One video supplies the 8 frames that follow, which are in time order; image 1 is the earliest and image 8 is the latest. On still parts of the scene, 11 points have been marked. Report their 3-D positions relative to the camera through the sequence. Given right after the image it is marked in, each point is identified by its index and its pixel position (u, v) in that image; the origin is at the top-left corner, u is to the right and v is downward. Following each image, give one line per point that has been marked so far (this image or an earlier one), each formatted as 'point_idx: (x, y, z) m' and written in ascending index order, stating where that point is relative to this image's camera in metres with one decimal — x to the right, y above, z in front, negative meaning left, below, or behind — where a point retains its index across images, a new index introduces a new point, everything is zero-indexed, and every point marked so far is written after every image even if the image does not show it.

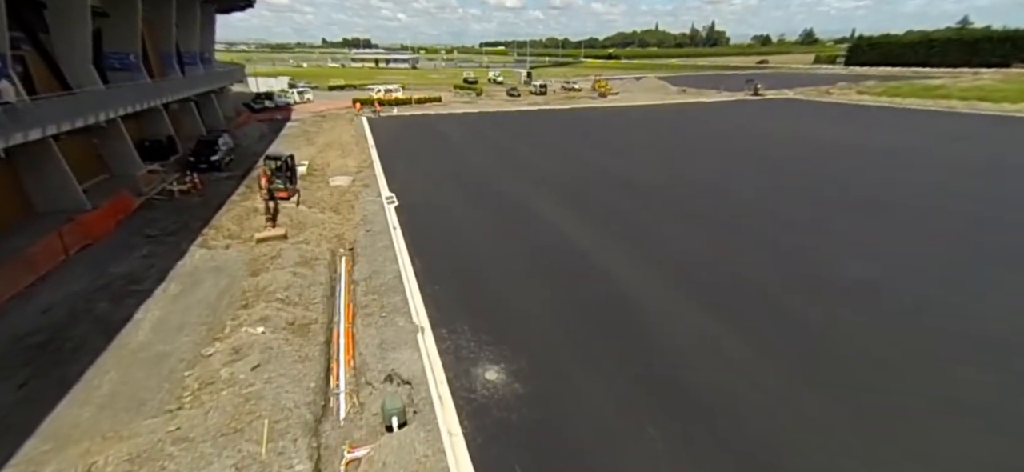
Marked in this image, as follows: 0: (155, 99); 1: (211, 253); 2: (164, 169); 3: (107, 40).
0: (-15.5, +5.9, +18.3) m
1: (-7.8, -0.4, +10.9) m
2: (-14.5, +2.8, +17.5) m
3: (-17.7, +8.5, +18.4) m
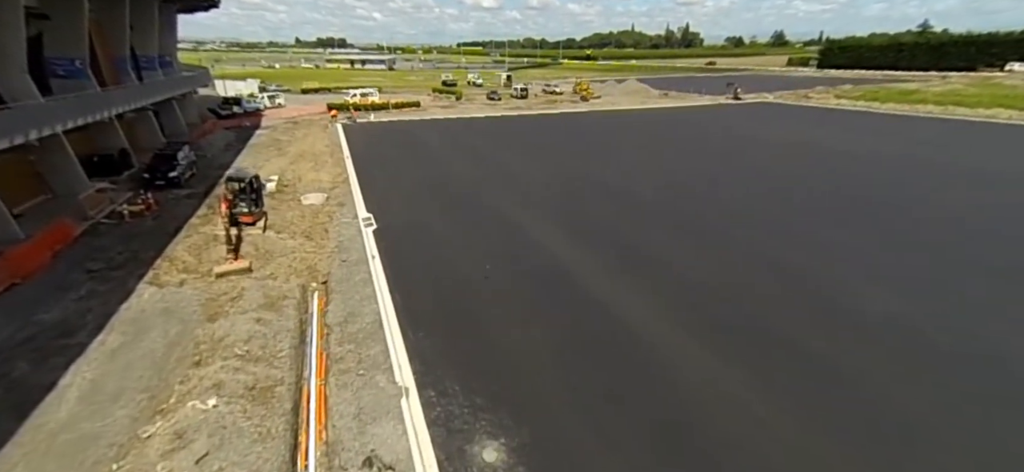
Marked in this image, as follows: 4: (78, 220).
0: (-16.1, +4.9, +16.6) m
1: (-8.0, -1.3, +9.6) m
2: (-15.0, +1.9, +15.9) m
3: (-18.3, +7.5, +16.6) m
4: (-13.1, +0.5, +12.7) m
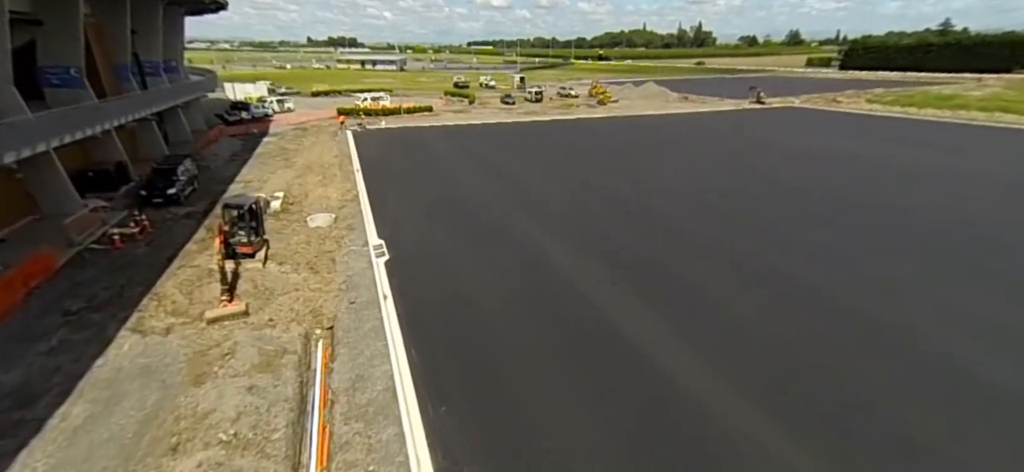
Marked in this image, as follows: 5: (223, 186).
0: (-15.3, +4.1, +15.5) m
1: (-7.3, -2.1, +8.4) m
2: (-14.2, +1.1, +14.8) m
3: (-17.4, +6.7, +15.6) m
4: (-12.4, -0.3, +11.6) m
5: (-12.4, +2.2, +18.0) m
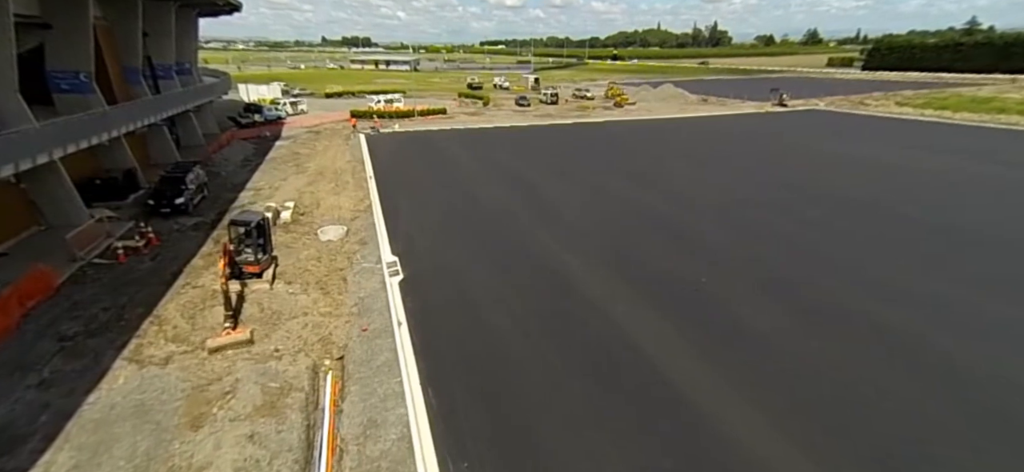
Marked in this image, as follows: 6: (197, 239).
0: (-14.5, +3.8, +15.1) m
1: (-6.8, -2.6, +7.7) m
2: (-13.5, +0.7, +14.3) m
3: (-16.7, +6.4, +15.2) m
4: (-11.8, -0.7, +11.1) m
5: (-11.6, +1.8, +17.5) m
6: (-10.0, -0.1, +13.4) m
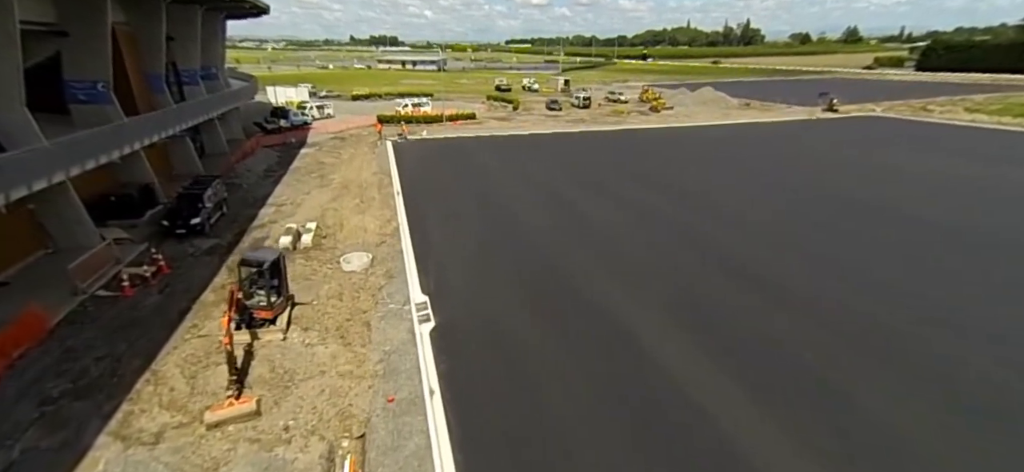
0: (-13.1, +3.1, +14.2) m
1: (-5.9, -3.4, +6.4) m
2: (-12.2, 0.0, +13.4) m
3: (-15.2, +5.8, +14.3) m
4: (-10.6, -1.4, +10.0) m
5: (-10.1, +1.0, +16.4) m
6: (-8.8, -0.9, +12.2) m
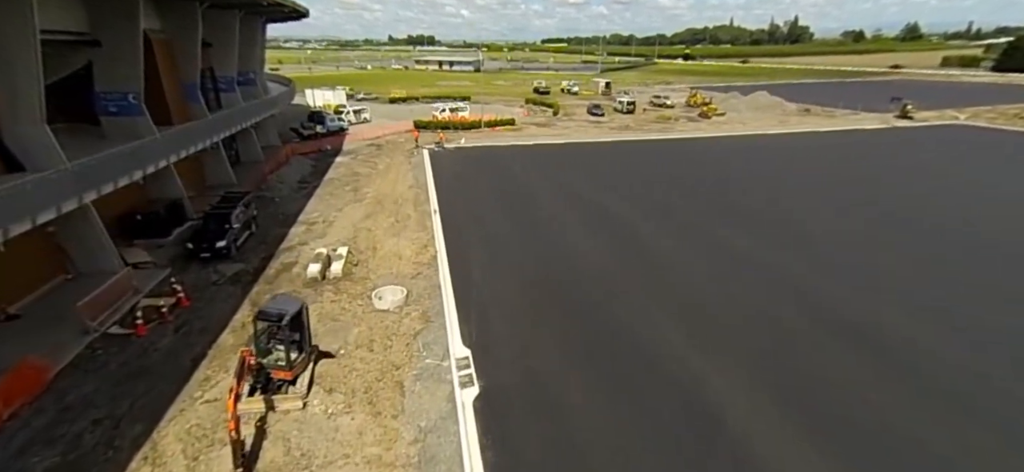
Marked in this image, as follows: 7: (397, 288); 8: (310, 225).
0: (-11.5, +2.4, +13.4) m
1: (-5.1, -4.3, +5.2) m
2: (-10.7, -0.6, +12.5) m
3: (-13.5, +5.2, +13.7) m
4: (-9.4, -2.1, +9.1) m
5: (-8.4, +0.3, +15.4) m
6: (-7.4, -1.7, +11.2) m
7: (-3.2, -1.4, +11.8) m
8: (-7.5, +0.4, +15.6) m
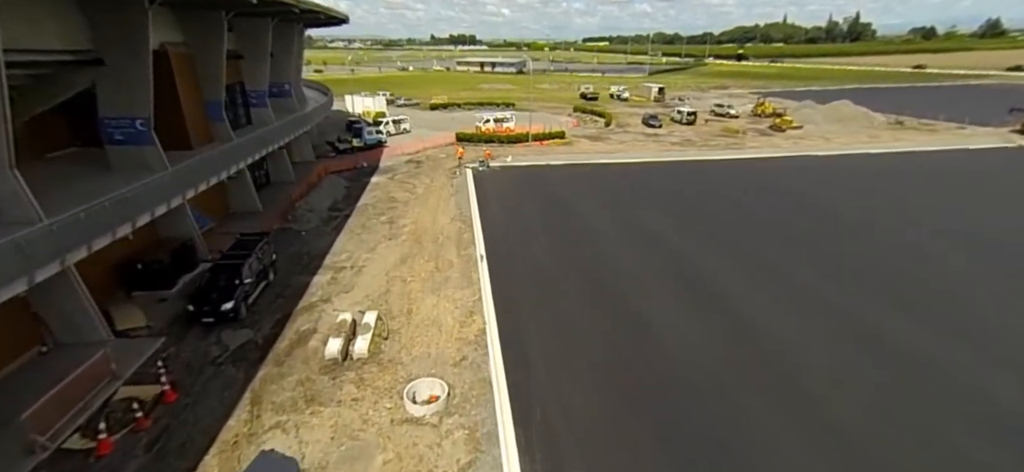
0: (-9.6, +1.0, +11.3) m
1: (-4.1, -5.9, +2.7) m
2: (-9.0, -2.1, +10.4) m
3: (-11.5, +3.9, +11.8) m
4: (-8.1, -3.6, +6.9) m
5: (-6.5, -1.2, +13.2) m
6: (-5.9, -3.2, +8.8) m
7: (-1.7, -3.0, +9.1) m
8: (-5.6, -1.1, +13.2) m
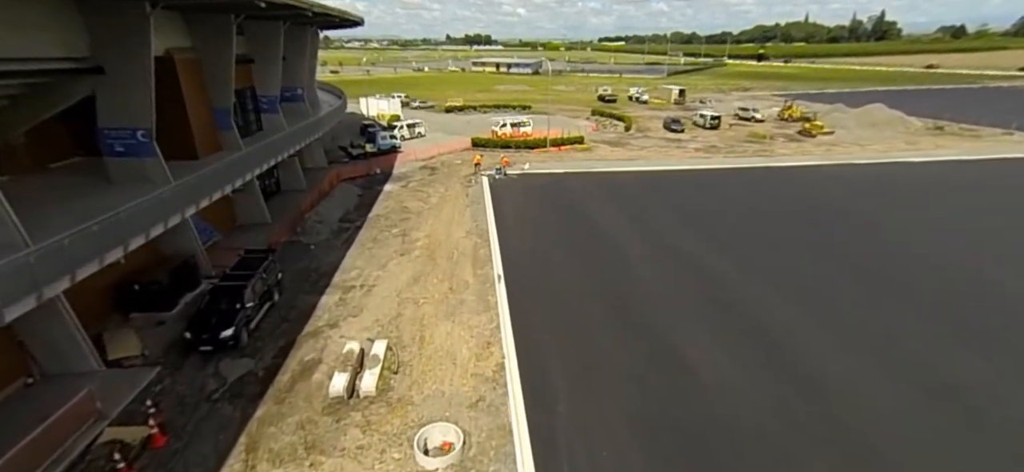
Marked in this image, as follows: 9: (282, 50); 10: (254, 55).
0: (-9.1, +0.6, +10.7) m
1: (-3.9, -6.4, +1.9) m
2: (-8.5, -2.5, +9.8) m
3: (-10.9, +3.4, +11.2) m
4: (-7.7, -4.1, +6.2) m
5: (-5.9, -1.7, +12.4) m
6: (-5.5, -3.7, +8.1) m
7: (-1.2, -3.6, +8.2) m
8: (-5.0, -1.6, +12.5) m
9: (-10.1, +8.2, +18.4) m
10: (-11.0, +7.8, +17.9) m
